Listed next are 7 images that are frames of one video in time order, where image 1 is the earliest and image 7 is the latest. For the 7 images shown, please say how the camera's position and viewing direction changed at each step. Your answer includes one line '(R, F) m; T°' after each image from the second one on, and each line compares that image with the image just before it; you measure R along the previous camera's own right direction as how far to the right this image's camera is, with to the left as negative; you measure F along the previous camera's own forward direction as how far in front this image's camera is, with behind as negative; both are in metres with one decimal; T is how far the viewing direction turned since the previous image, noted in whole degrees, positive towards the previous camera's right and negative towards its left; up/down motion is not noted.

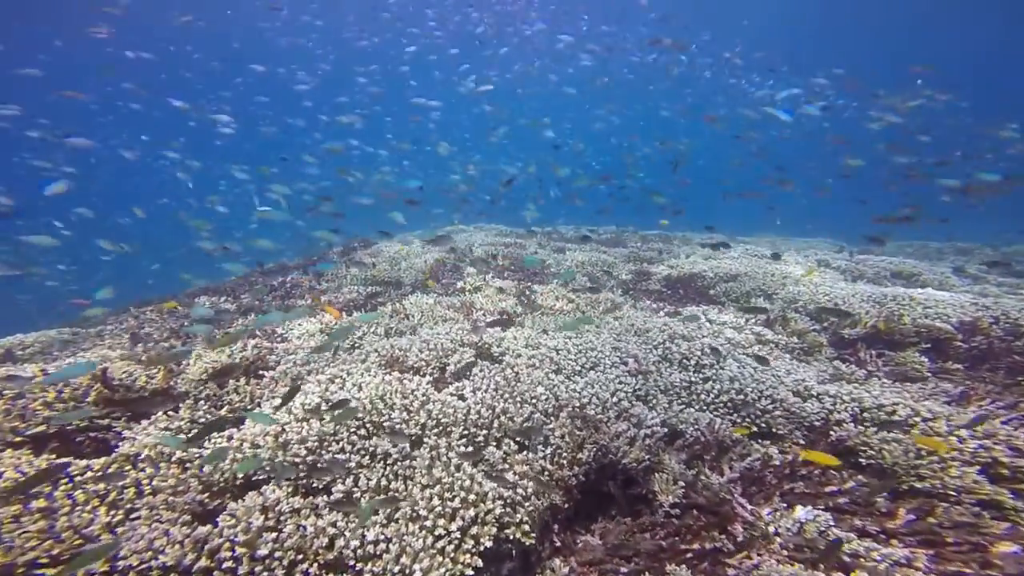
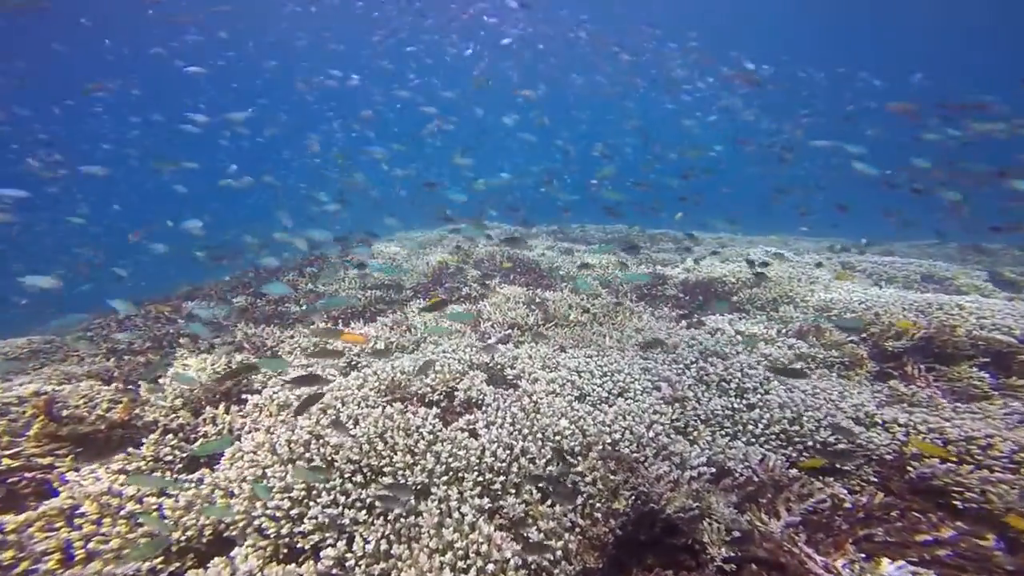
(-0.2, +0.7) m; 0°
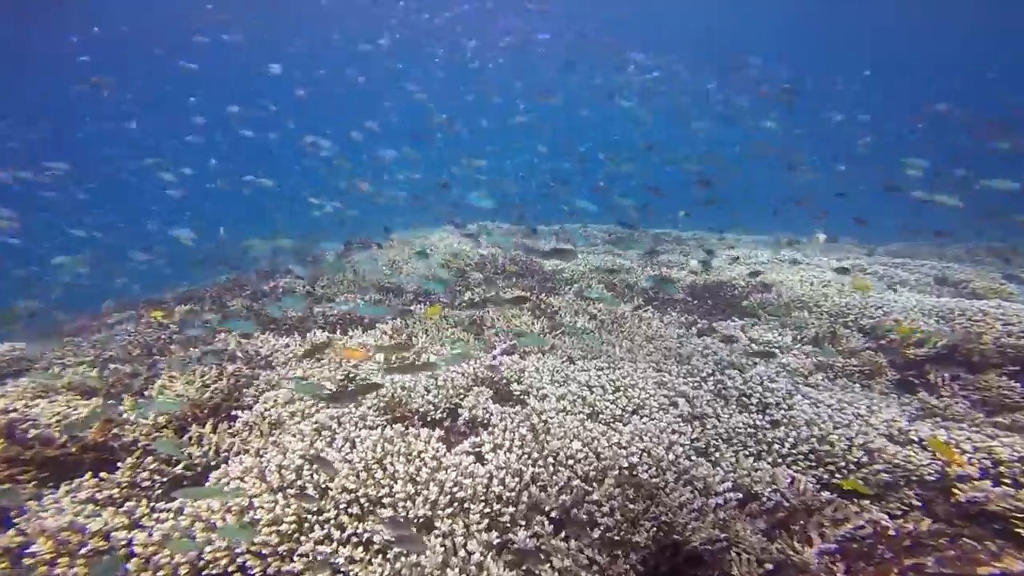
(-0.1, +0.3) m; 0°
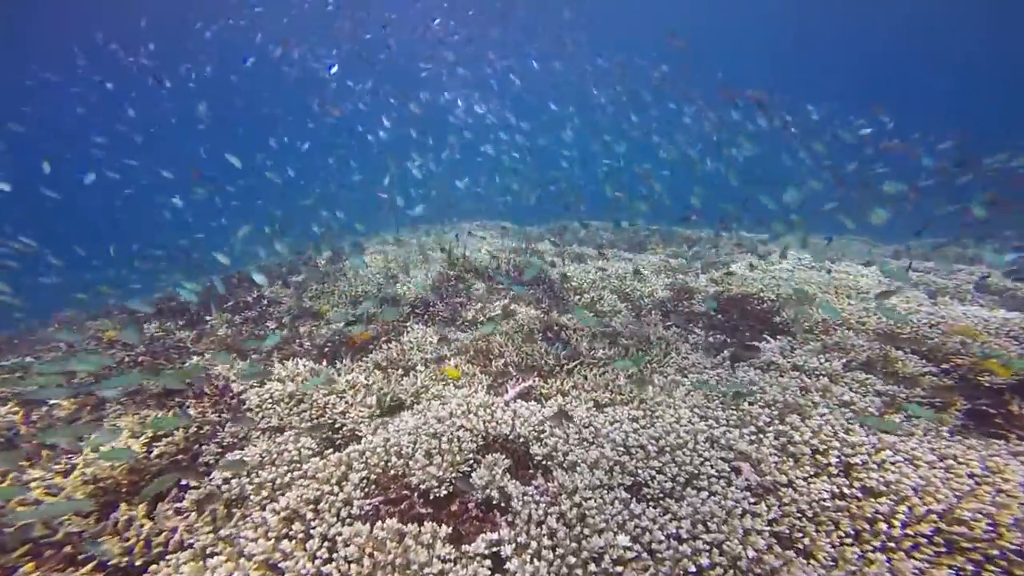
(-0.2, +1.0) m; 0°
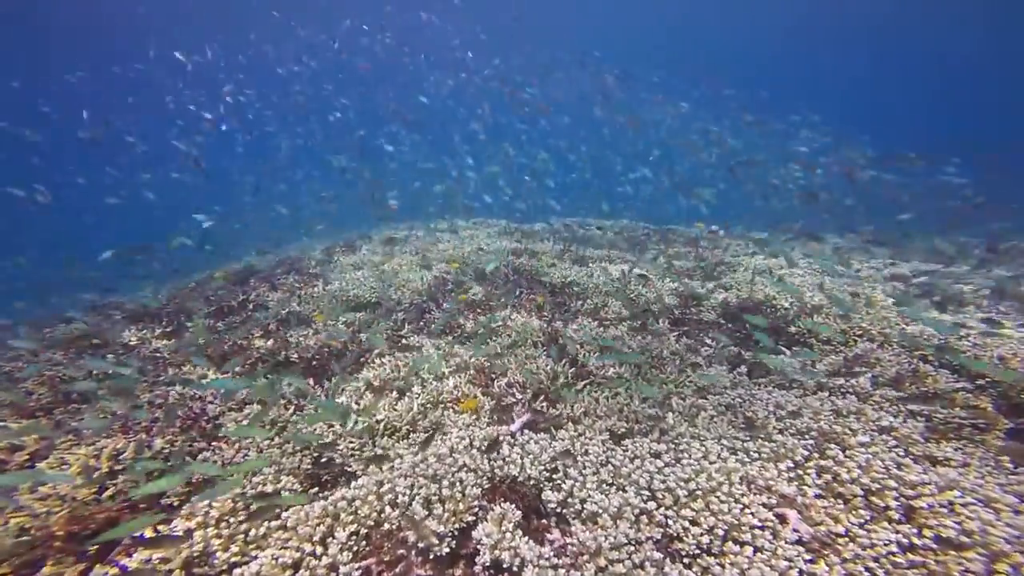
(-0.1, +0.5) m; +1°
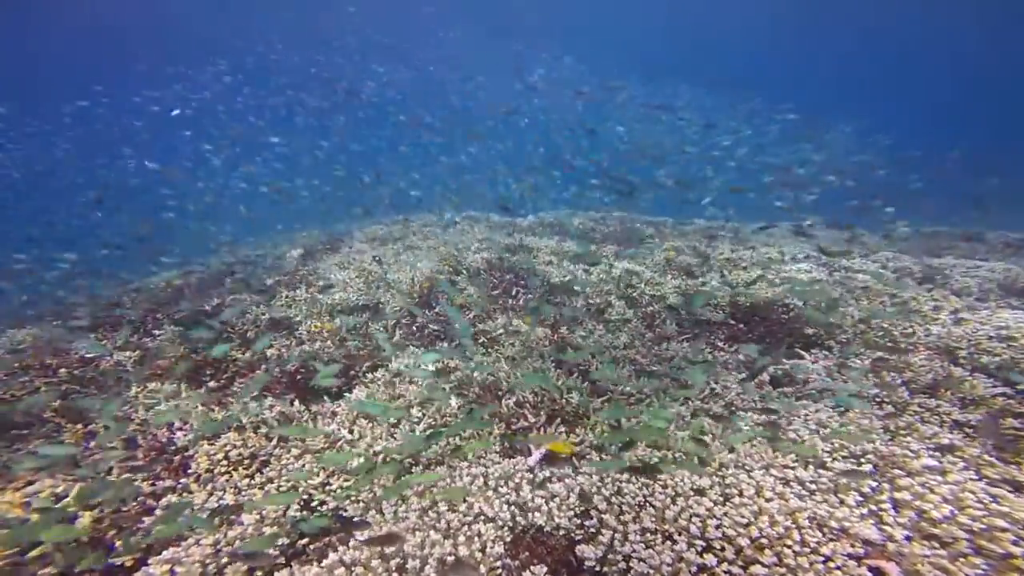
(-0.2, +0.6) m; +2°
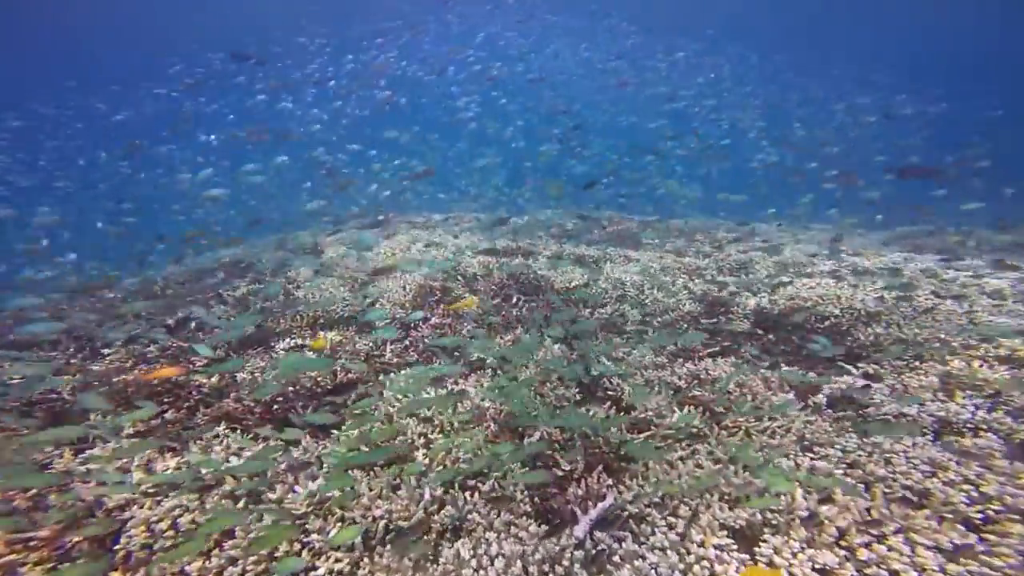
(-0.3, +1.0) m; +2°
